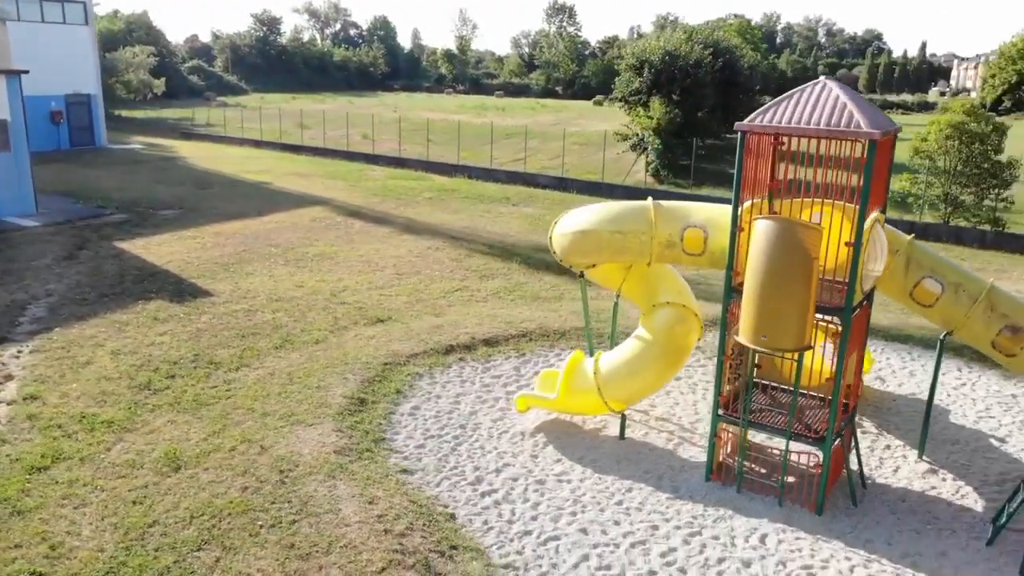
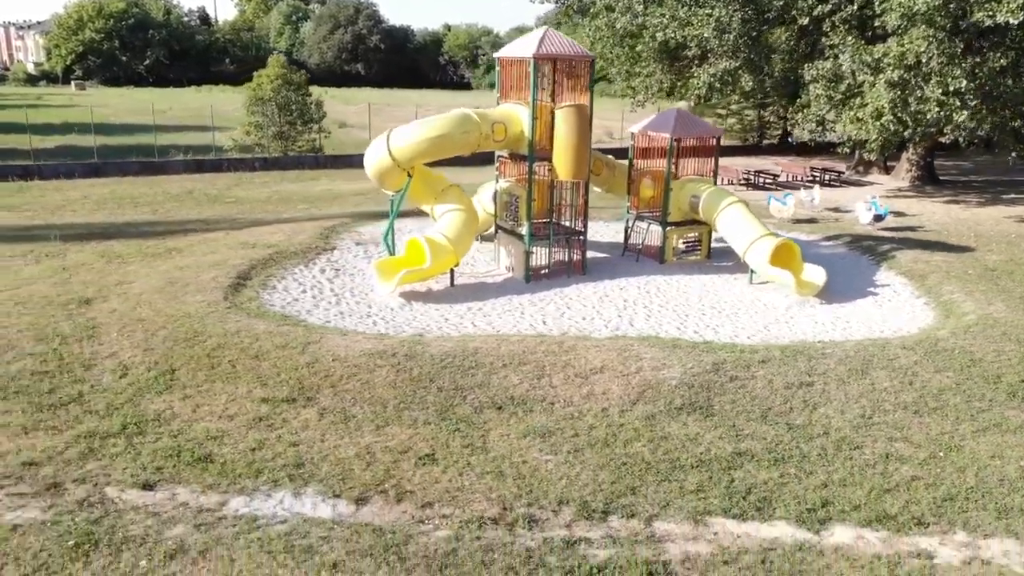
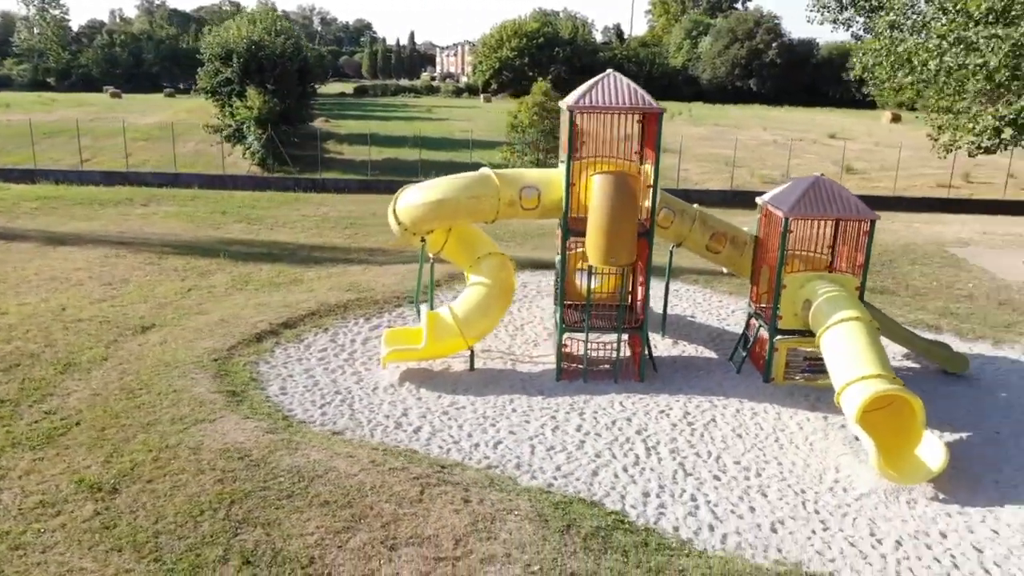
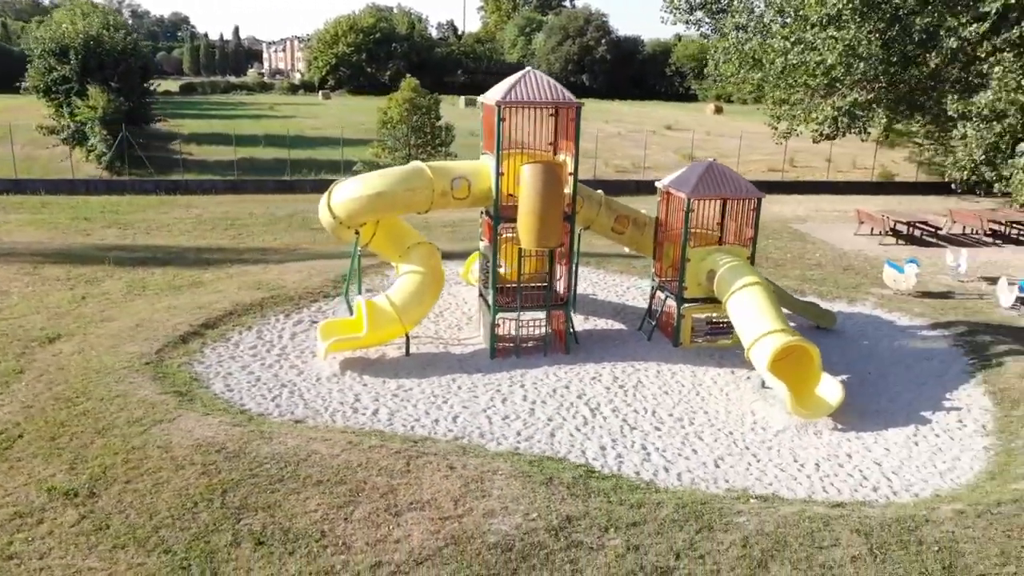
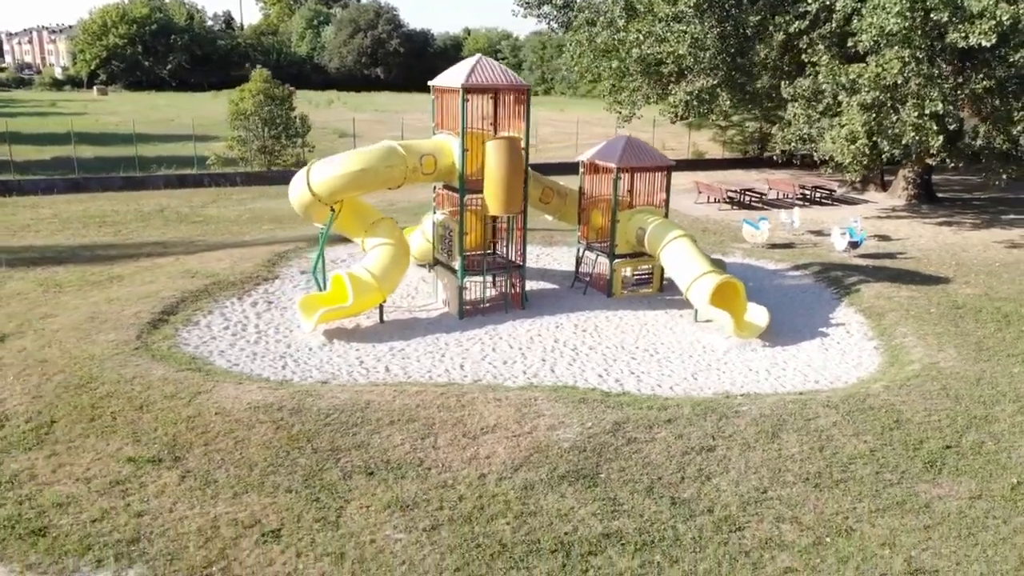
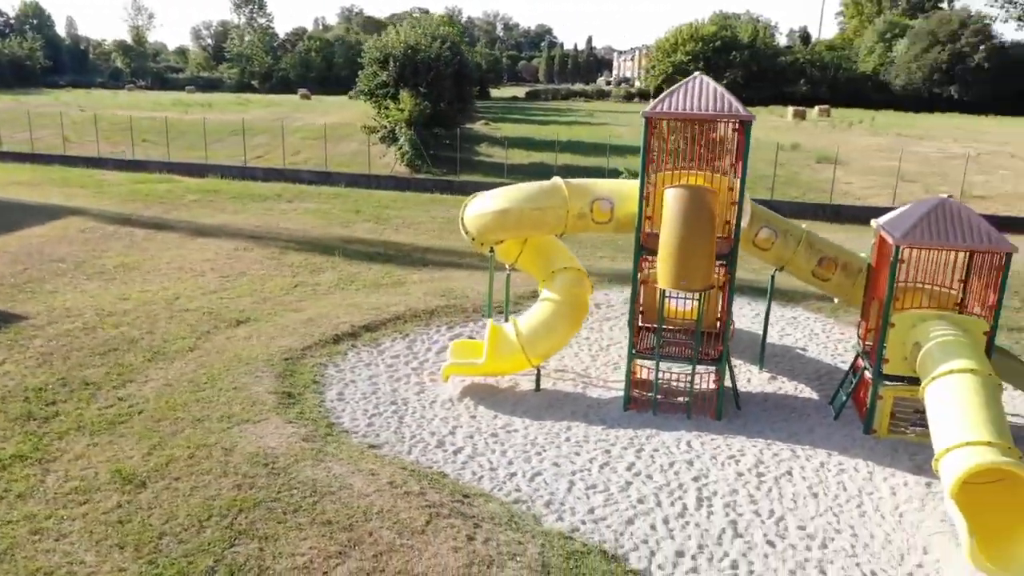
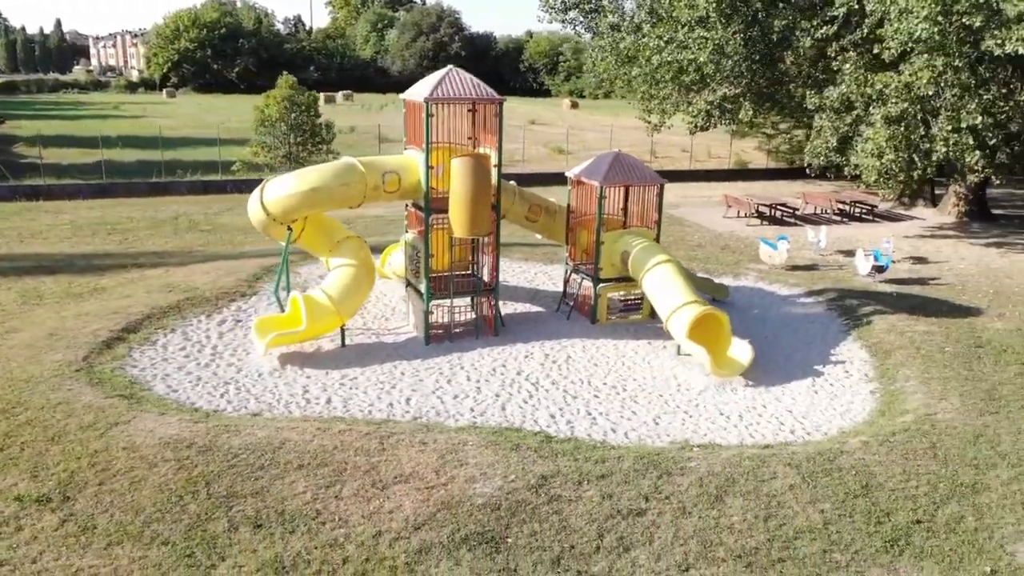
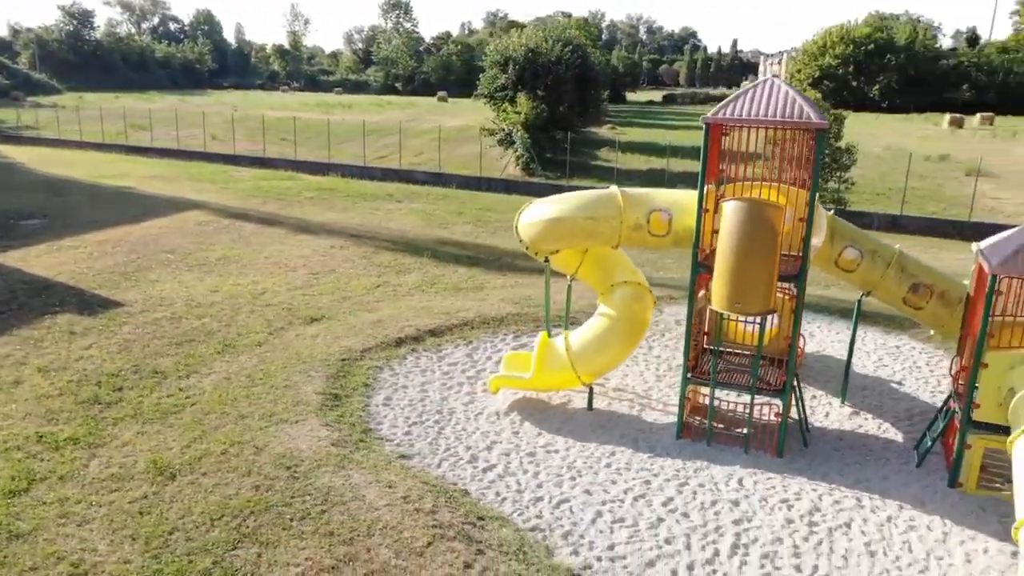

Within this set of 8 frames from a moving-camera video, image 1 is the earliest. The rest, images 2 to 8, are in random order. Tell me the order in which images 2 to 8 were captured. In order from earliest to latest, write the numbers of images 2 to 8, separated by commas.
8, 6, 3, 4, 7, 5, 2
